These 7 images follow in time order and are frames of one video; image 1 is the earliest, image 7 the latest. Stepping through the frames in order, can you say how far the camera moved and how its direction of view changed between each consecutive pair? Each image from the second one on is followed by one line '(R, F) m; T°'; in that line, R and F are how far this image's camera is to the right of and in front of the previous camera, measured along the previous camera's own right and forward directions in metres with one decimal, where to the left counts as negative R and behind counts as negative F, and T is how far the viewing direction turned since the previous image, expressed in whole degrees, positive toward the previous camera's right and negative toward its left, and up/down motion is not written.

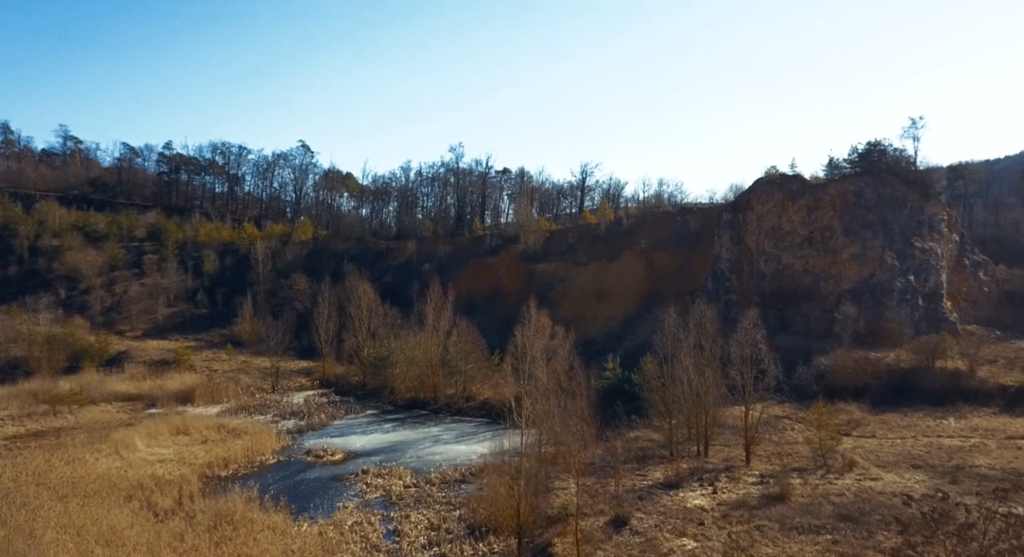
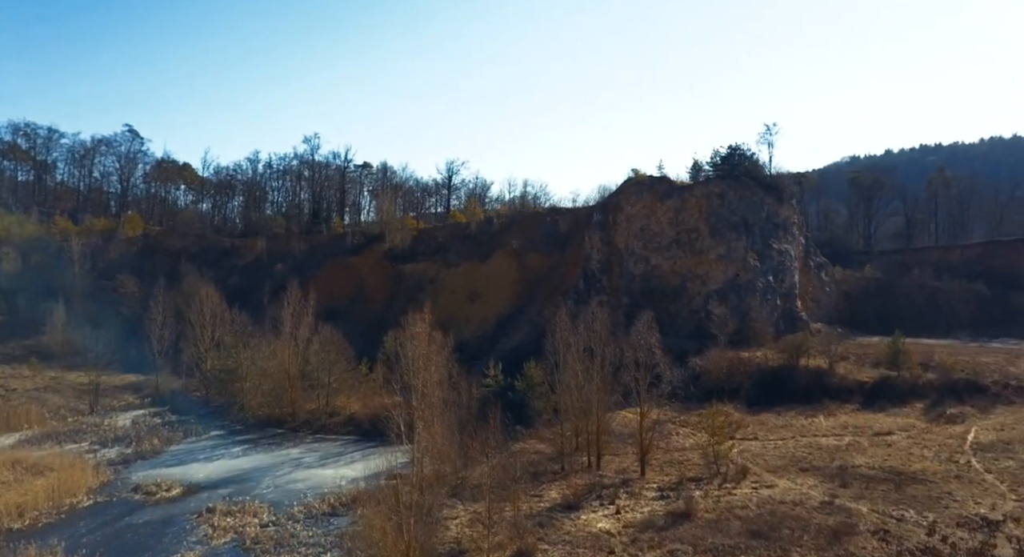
(-0.8, +2.8) m; +11°
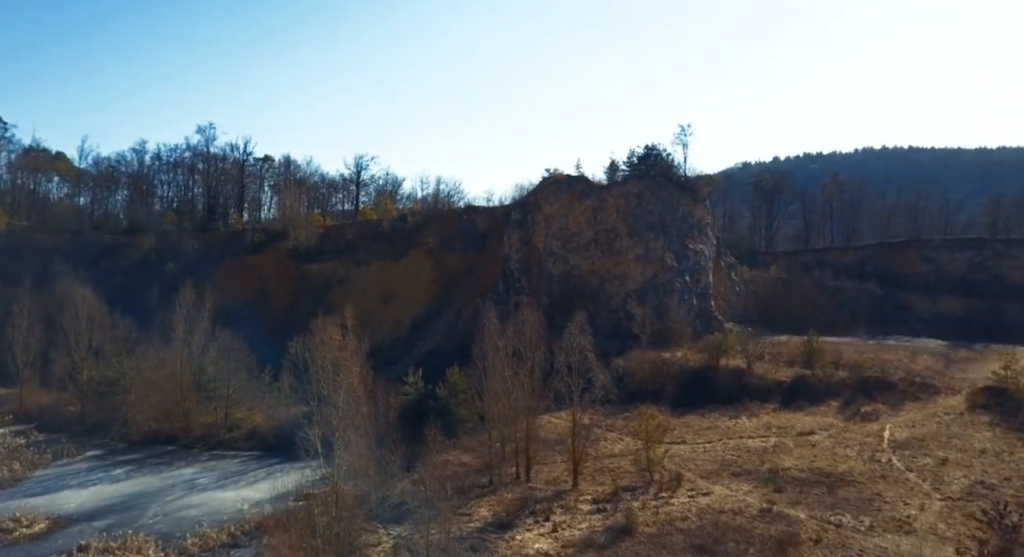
(-0.6, +1.8) m; +7°
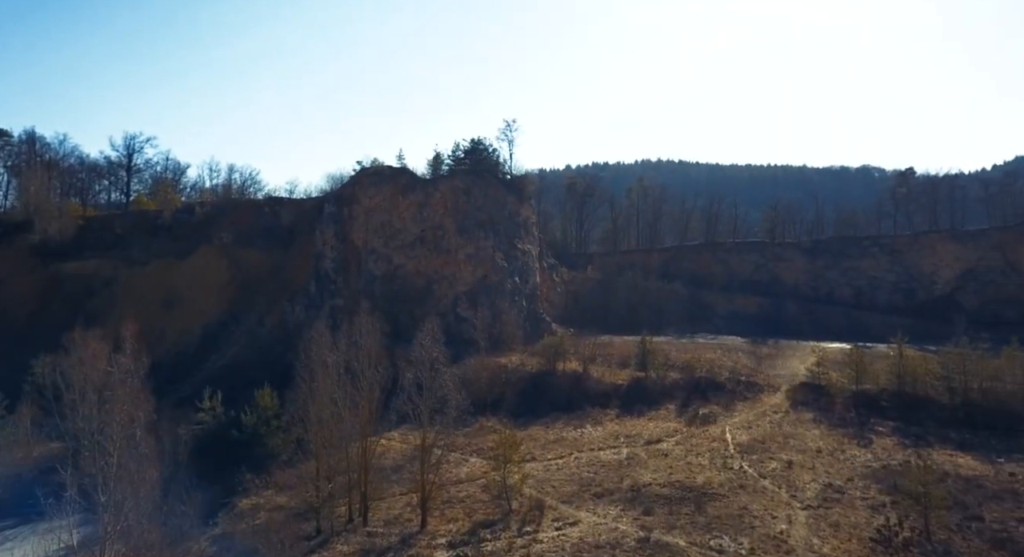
(-0.9, +3.9) m; +15°
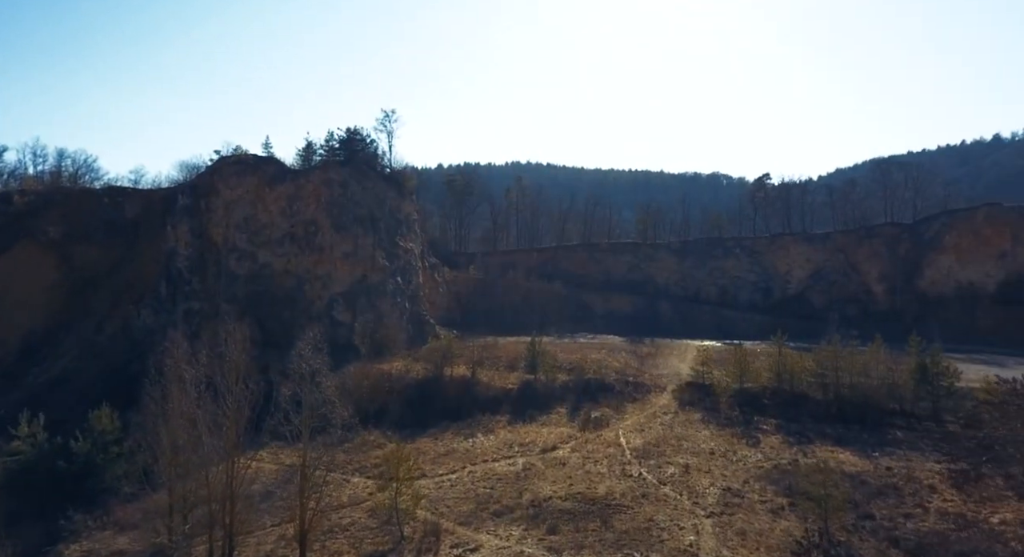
(-0.5, +2.0) m; +10°
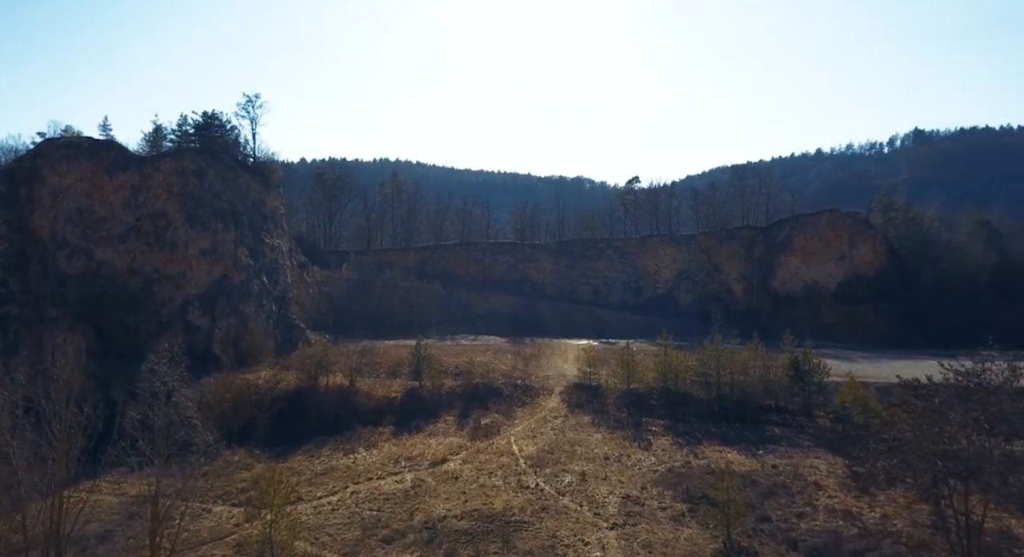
(-0.6, +1.9) m; +10°
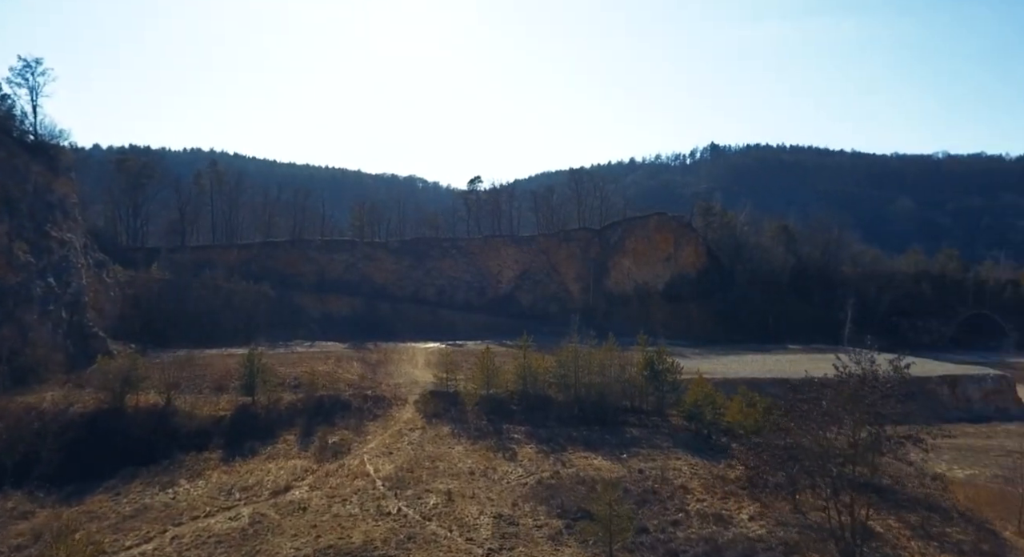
(-0.7, +2.5) m; +13°
